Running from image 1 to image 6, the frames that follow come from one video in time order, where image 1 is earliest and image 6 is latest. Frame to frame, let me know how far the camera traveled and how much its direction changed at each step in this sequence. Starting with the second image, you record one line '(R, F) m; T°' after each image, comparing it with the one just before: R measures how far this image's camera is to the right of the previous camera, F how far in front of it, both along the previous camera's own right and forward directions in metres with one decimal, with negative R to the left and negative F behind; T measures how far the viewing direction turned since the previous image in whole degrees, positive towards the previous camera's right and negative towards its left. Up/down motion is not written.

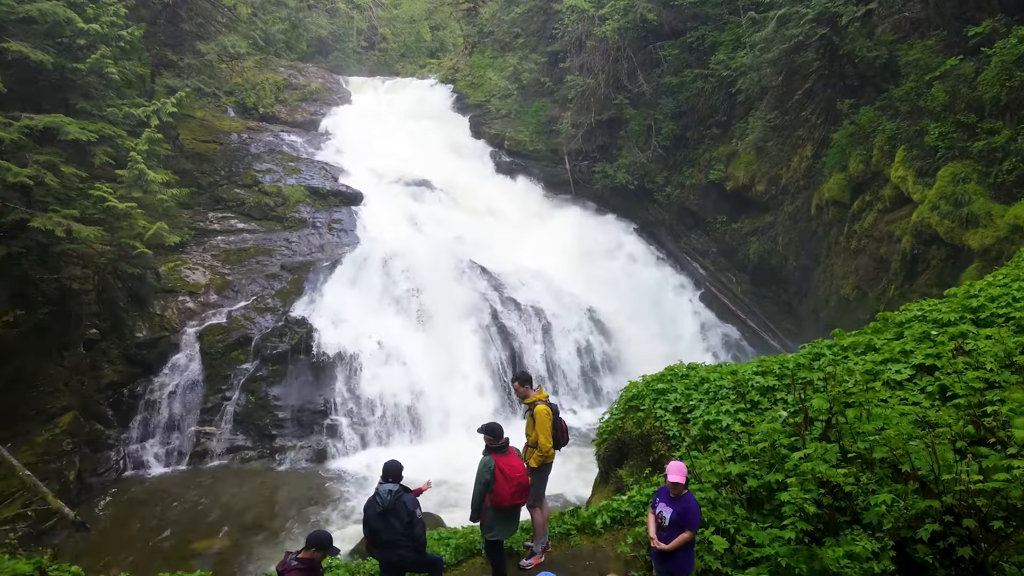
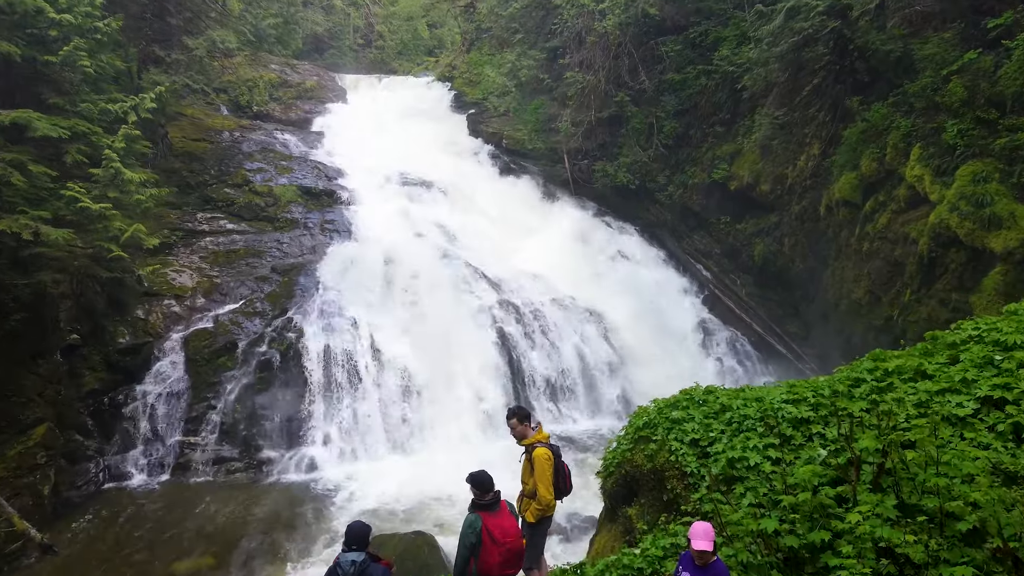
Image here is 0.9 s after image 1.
(0.0, +0.5) m; 0°
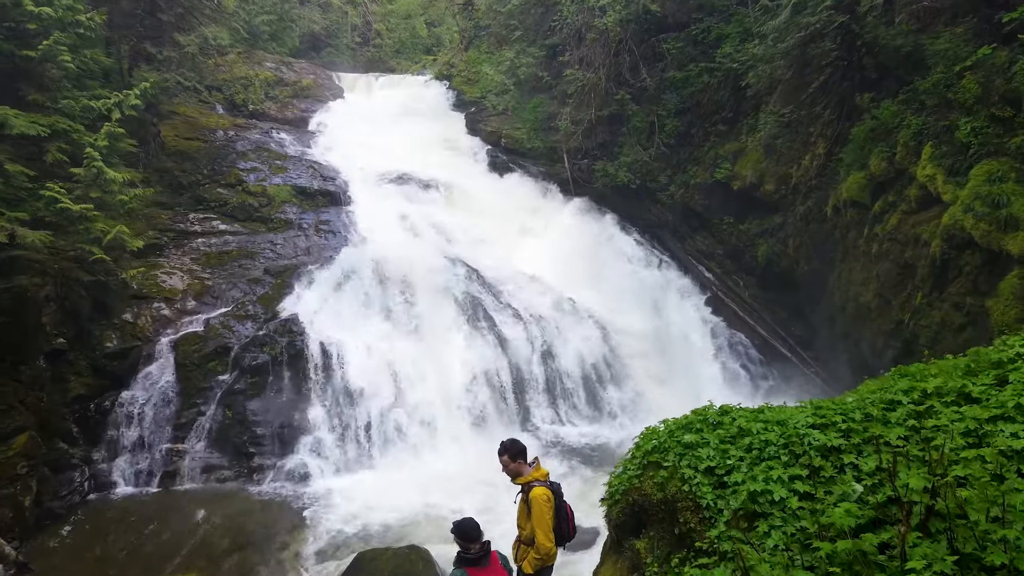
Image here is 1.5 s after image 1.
(0.0, +0.3) m; 0°
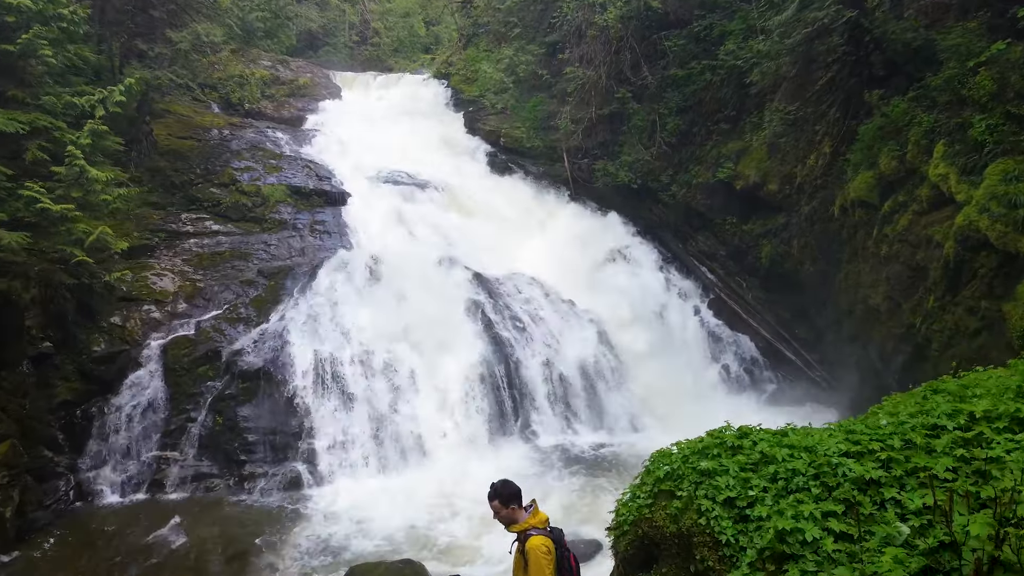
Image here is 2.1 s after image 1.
(0.0, +0.3) m; 0°
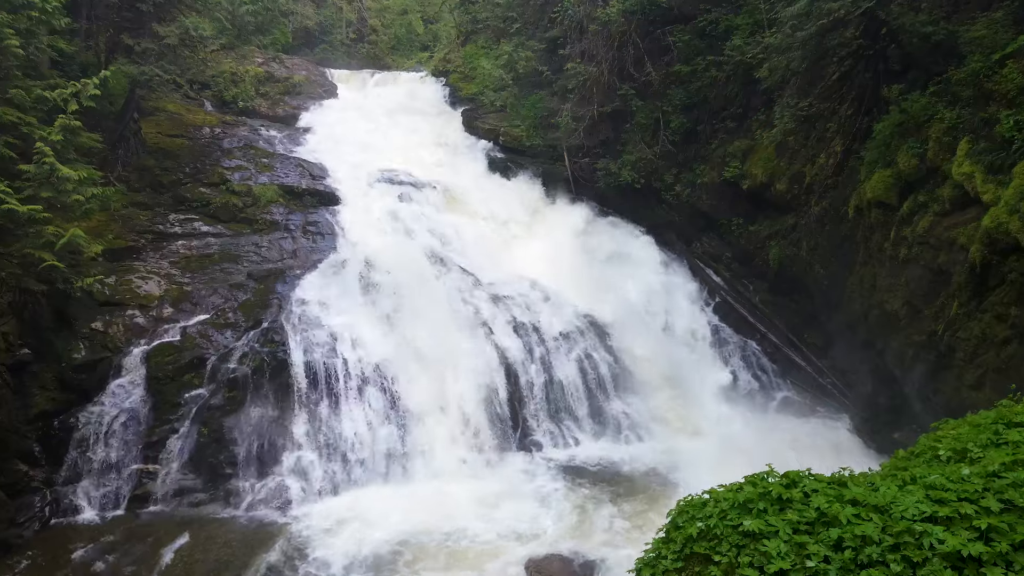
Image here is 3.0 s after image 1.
(0.0, +0.5) m; 0°
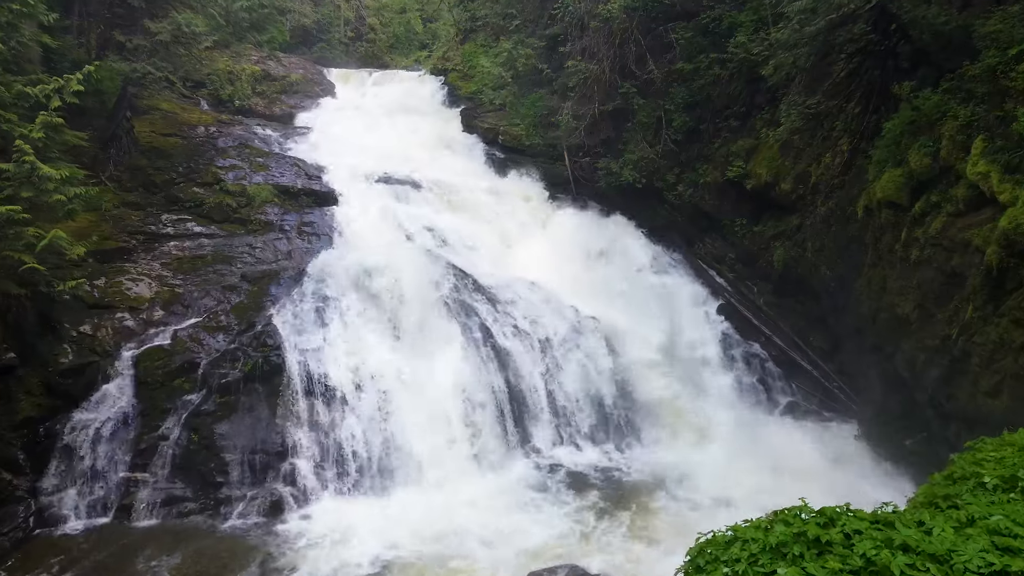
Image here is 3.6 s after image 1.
(0.0, +0.3) m; 0°
